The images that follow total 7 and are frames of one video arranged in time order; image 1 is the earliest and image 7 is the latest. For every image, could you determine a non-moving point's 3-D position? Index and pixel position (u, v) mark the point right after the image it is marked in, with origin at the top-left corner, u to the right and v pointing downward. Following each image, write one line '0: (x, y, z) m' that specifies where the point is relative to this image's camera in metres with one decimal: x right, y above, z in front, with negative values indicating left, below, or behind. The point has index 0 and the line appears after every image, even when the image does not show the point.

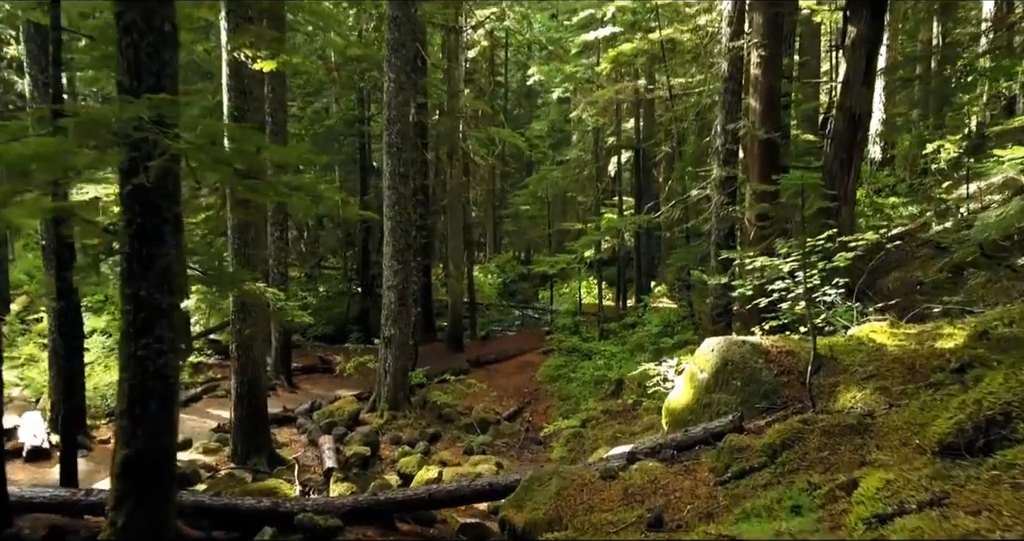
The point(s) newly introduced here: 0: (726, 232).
0: (+2.9, +0.5, +10.7) m
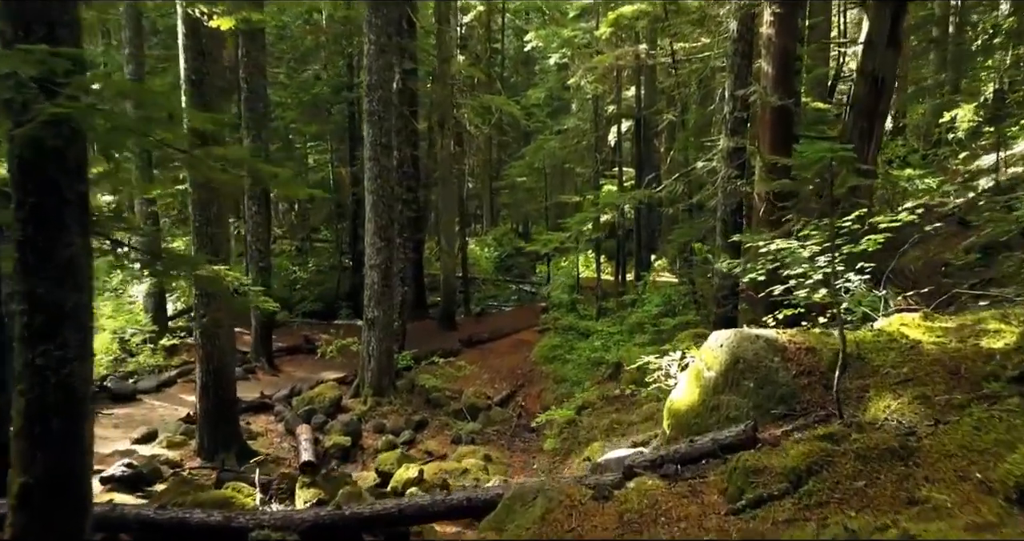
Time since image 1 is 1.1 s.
0: (+2.8, +0.8, +9.9) m
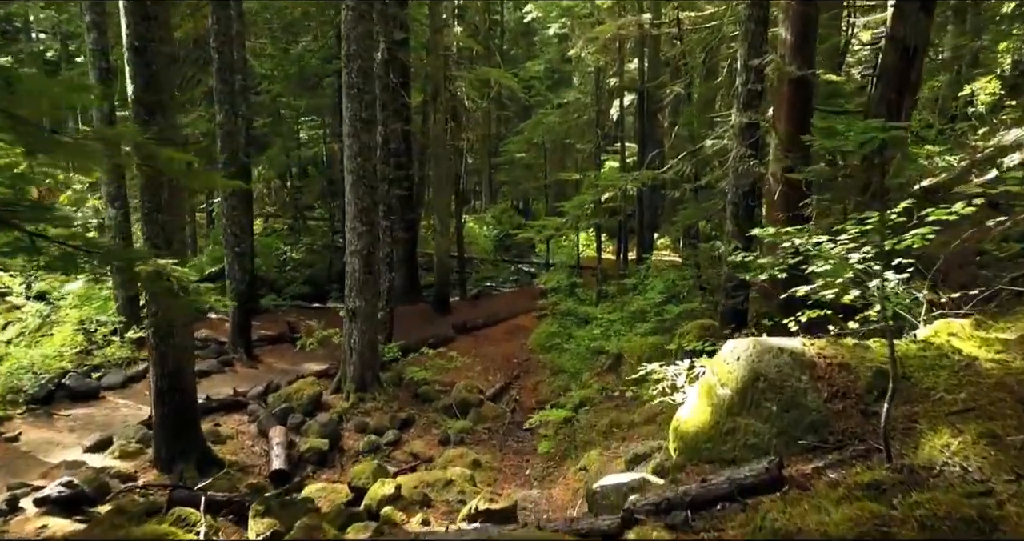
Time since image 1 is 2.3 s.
0: (+2.7, +0.9, +9.0) m
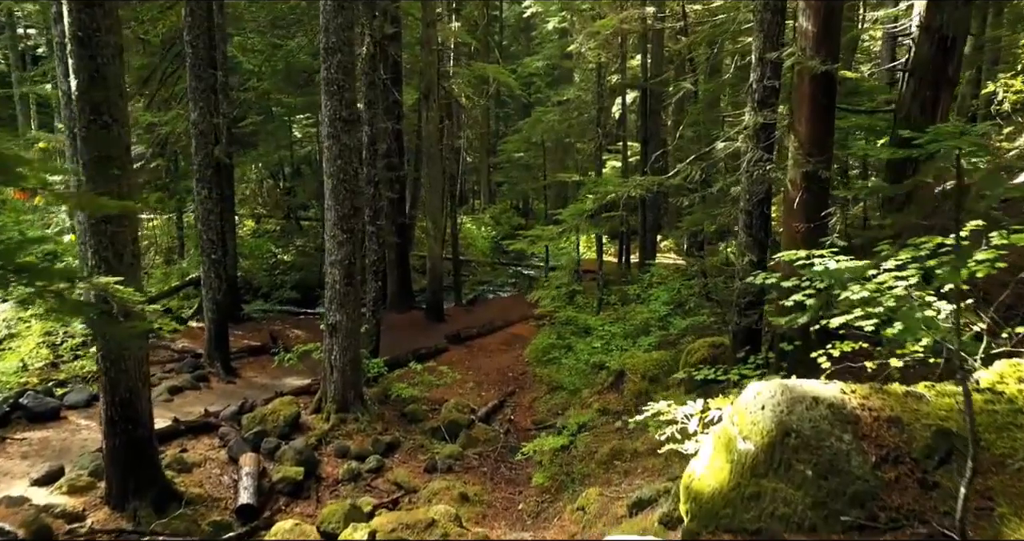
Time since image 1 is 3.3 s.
0: (+2.6, +0.8, +8.1) m
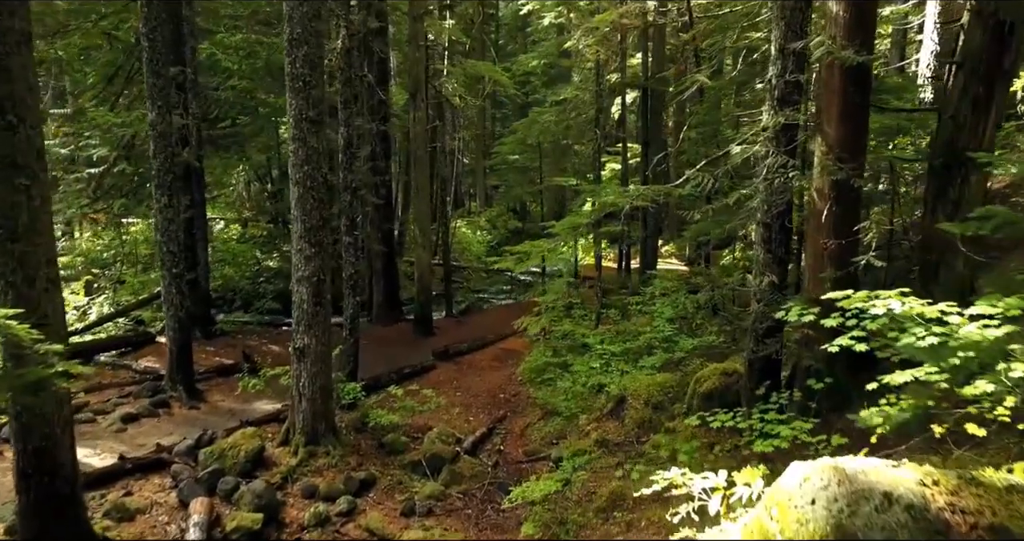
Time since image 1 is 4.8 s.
0: (+2.5, +0.6, +7.1) m
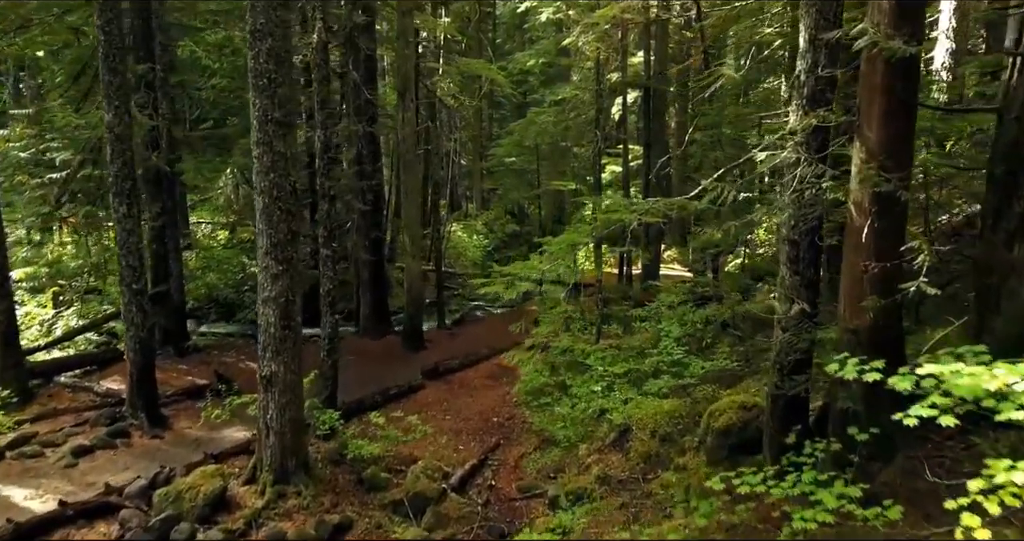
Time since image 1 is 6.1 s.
0: (+2.4, +0.4, +6.2) m
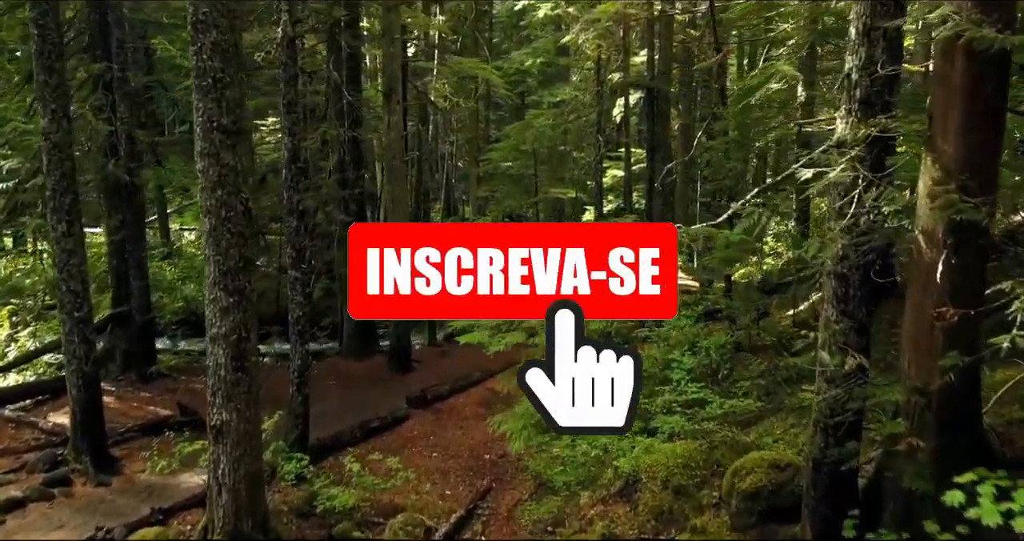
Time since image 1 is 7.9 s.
0: (+2.3, +0.1, +5.0) m
